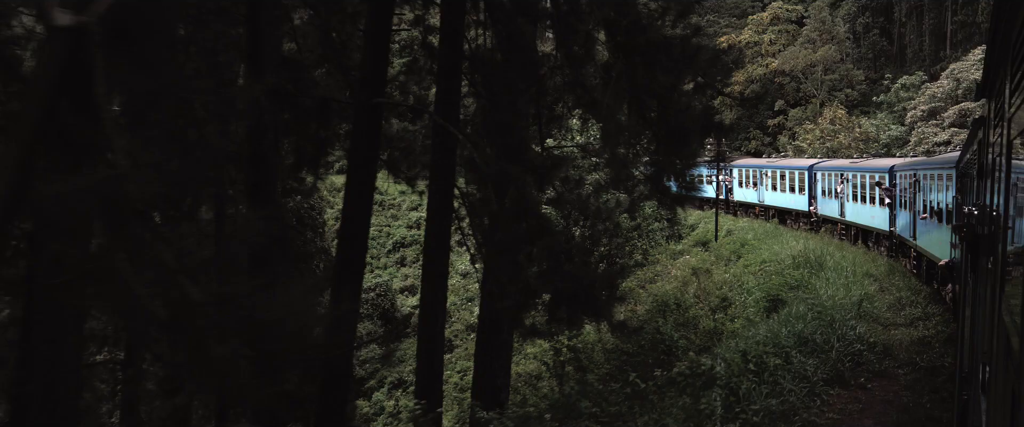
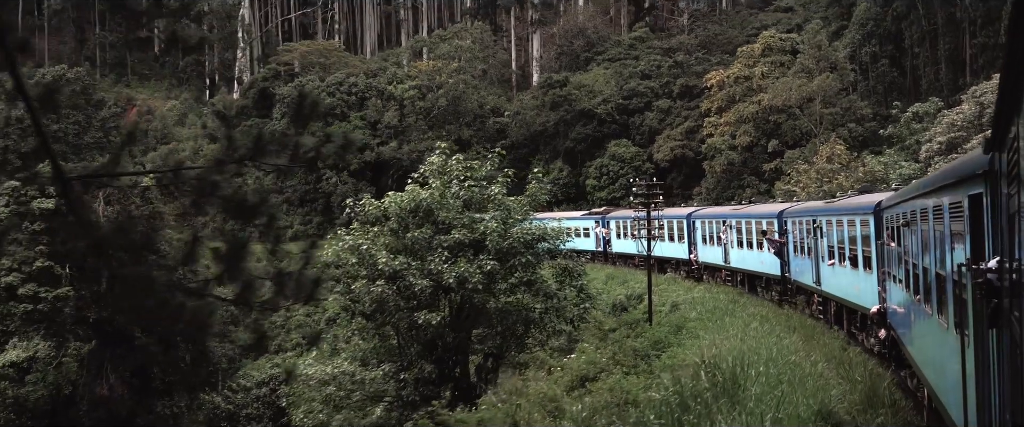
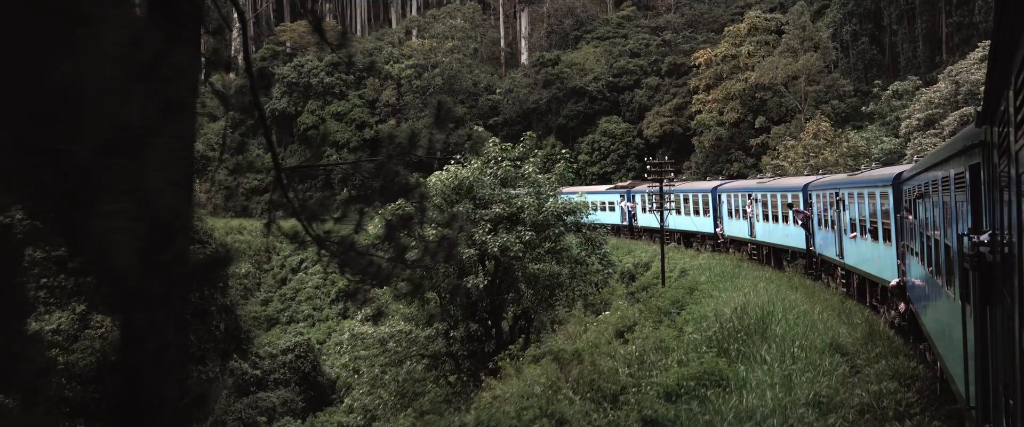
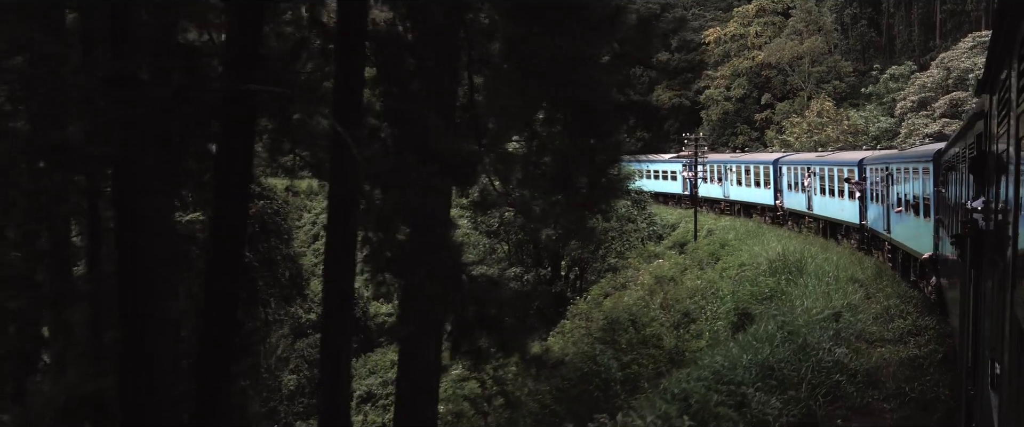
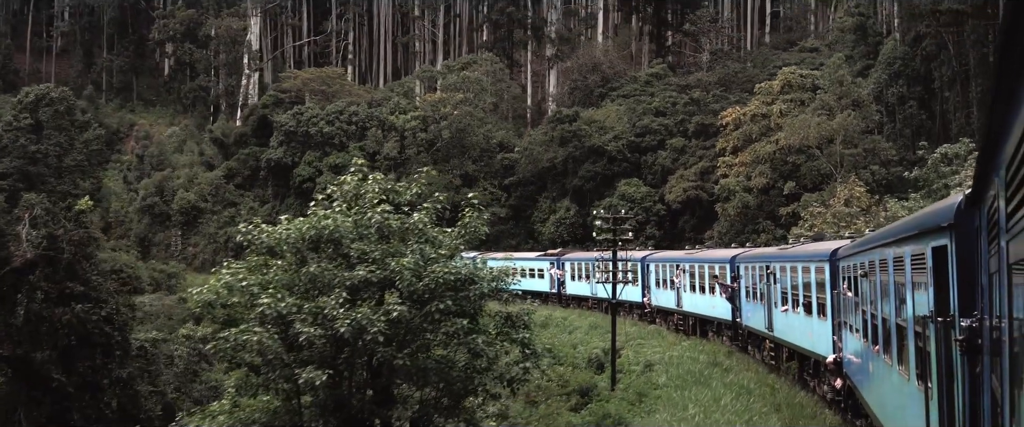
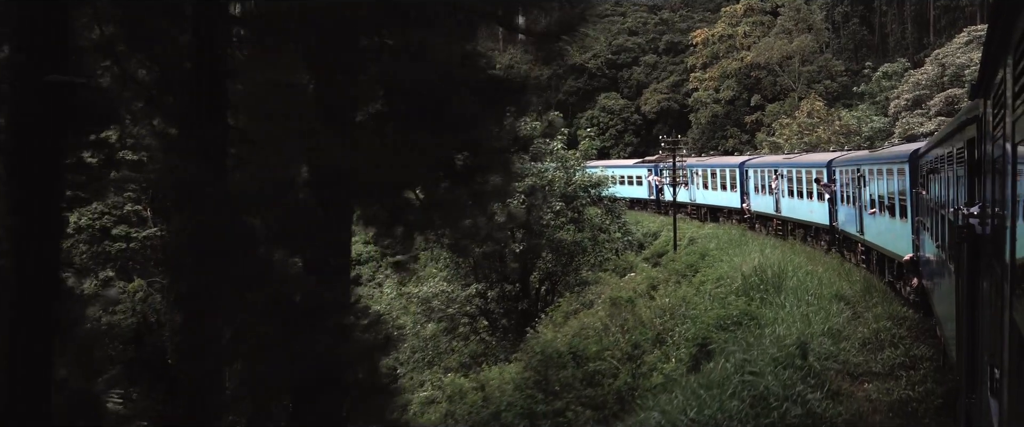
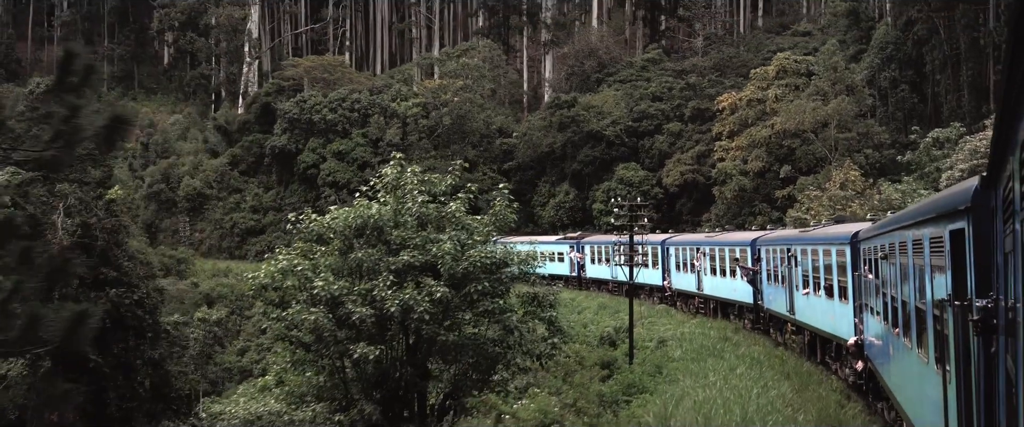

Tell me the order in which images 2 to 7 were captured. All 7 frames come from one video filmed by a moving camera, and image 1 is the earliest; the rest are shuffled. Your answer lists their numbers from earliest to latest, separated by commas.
4, 6, 3, 2, 7, 5
